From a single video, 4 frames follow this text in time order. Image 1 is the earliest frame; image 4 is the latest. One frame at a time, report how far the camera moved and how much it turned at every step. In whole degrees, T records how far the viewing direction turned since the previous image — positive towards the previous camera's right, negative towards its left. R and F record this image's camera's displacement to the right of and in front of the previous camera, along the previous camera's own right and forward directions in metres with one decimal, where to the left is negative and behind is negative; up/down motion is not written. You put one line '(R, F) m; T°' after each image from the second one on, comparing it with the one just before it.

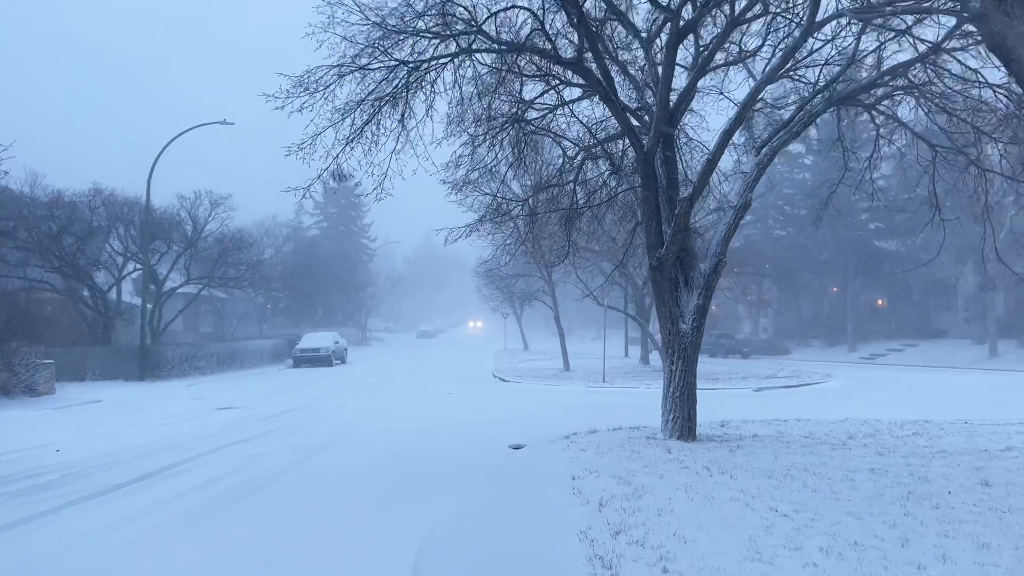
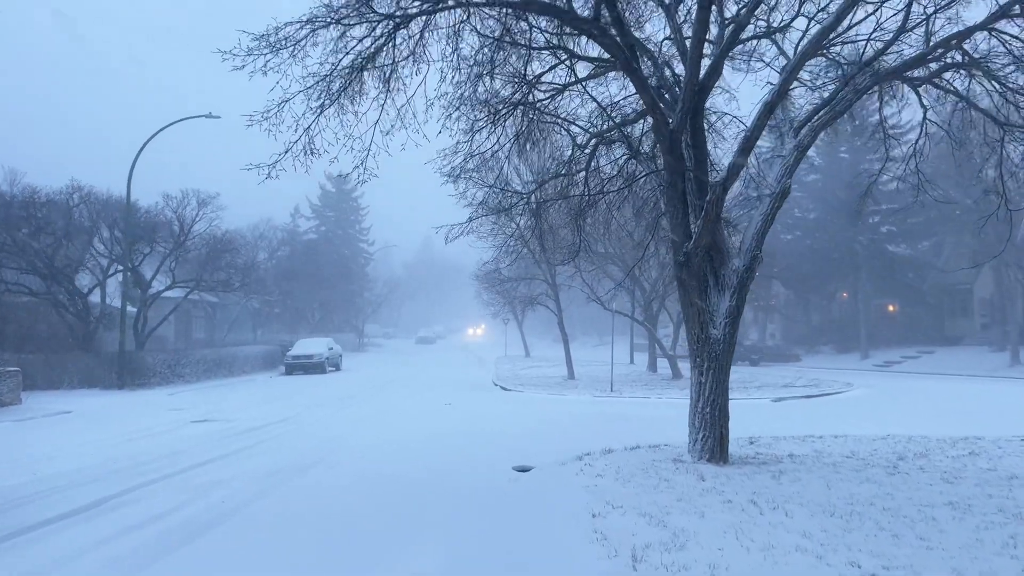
(-0.1, +1.3) m; 0°
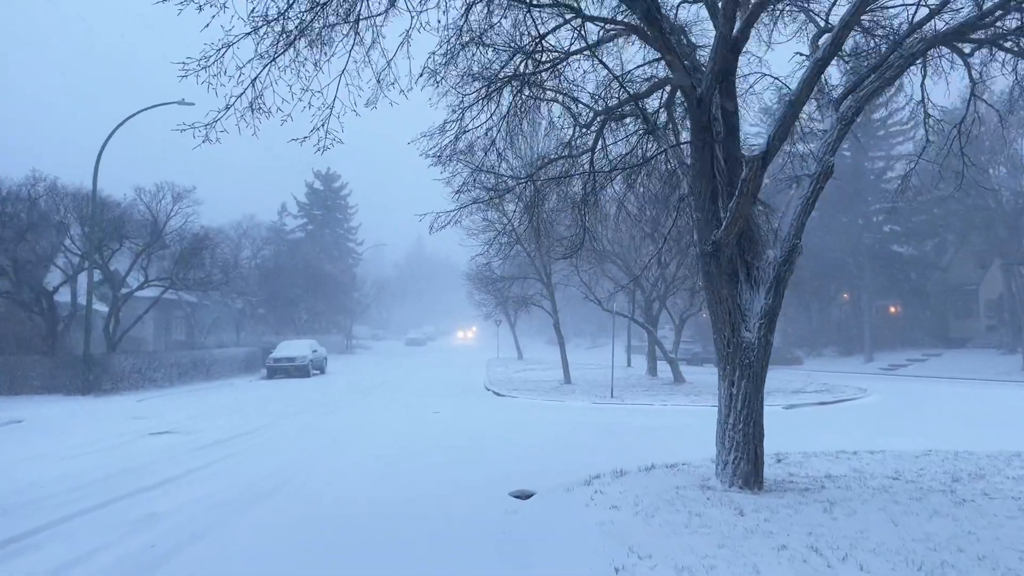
(-0.1, +1.3) m; +1°
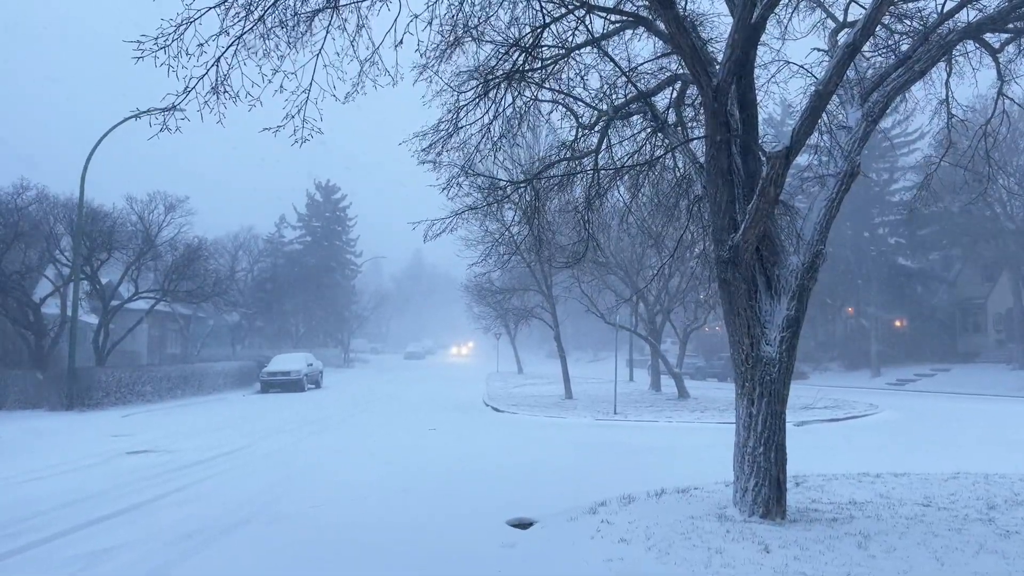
(0.0, +0.6) m; 0°
